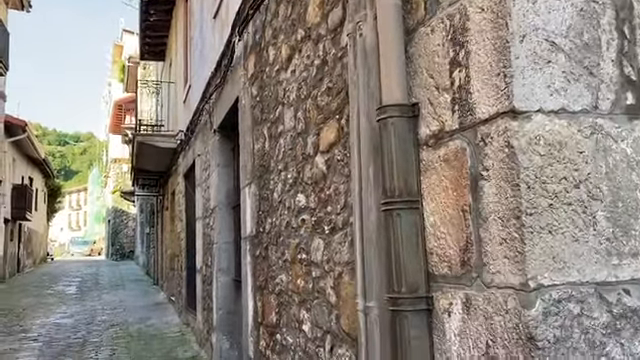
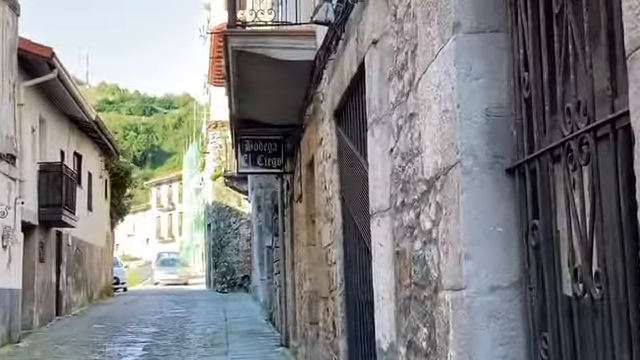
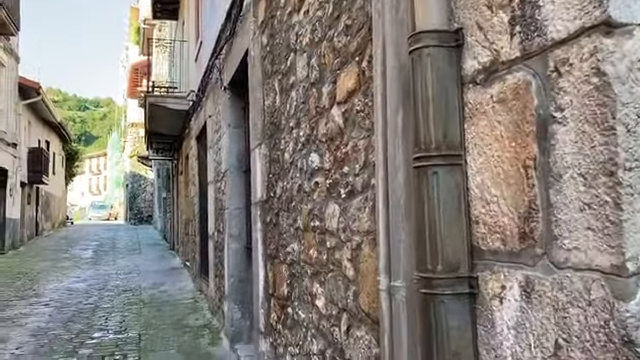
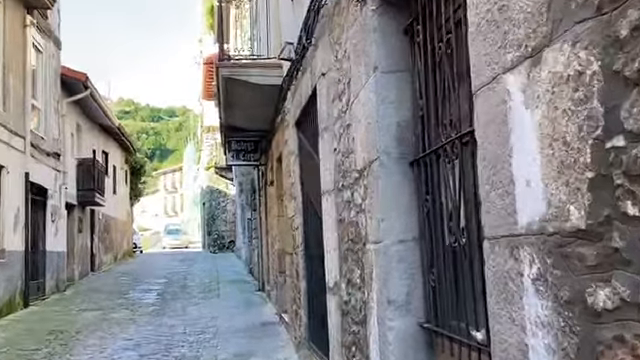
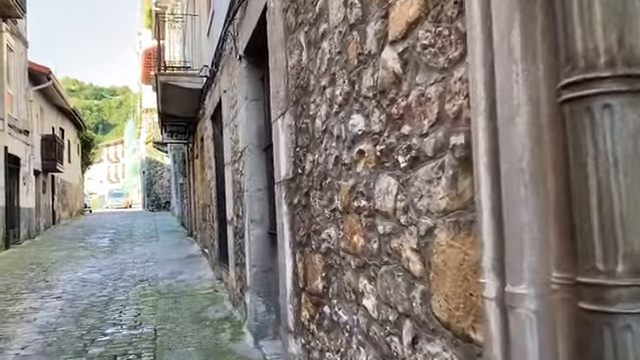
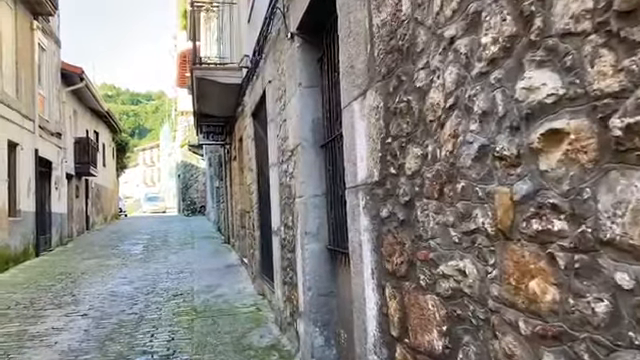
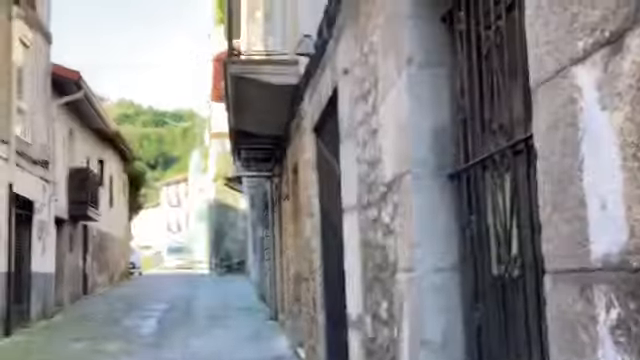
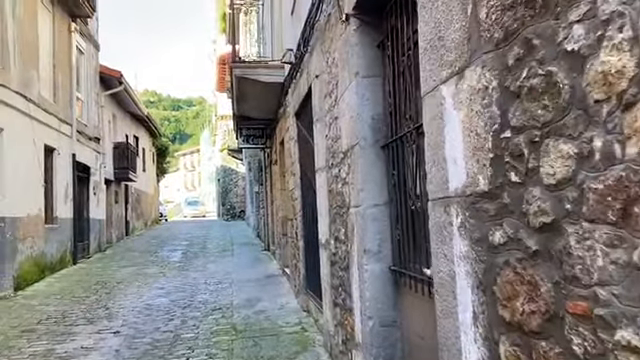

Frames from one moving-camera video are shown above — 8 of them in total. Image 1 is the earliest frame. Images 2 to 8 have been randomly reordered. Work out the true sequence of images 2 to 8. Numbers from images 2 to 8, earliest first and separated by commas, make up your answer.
3, 5, 6, 8, 4, 7, 2
